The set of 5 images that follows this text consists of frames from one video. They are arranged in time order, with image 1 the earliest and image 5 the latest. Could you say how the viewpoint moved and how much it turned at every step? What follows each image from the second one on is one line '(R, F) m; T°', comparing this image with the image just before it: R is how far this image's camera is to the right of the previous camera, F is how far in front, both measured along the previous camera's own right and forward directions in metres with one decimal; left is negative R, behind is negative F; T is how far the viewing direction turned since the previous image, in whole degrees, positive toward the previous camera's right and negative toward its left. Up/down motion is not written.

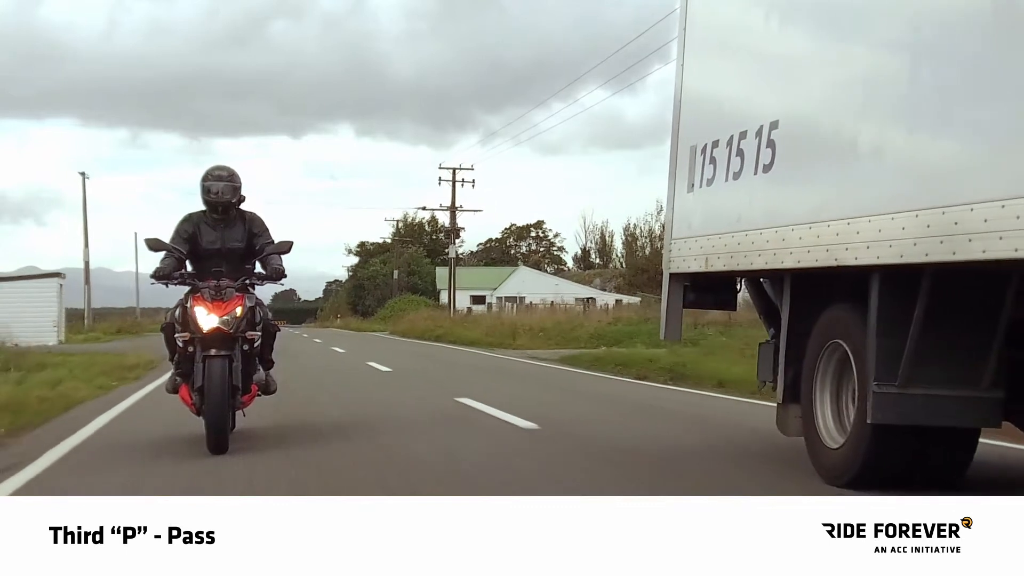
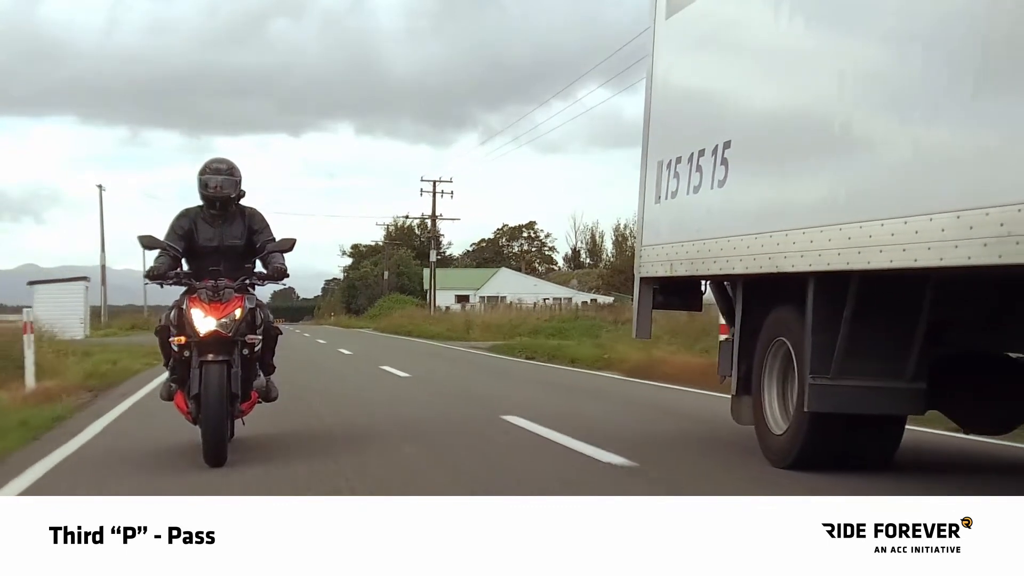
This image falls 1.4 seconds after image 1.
(+0.2, -0.3) m; 0°
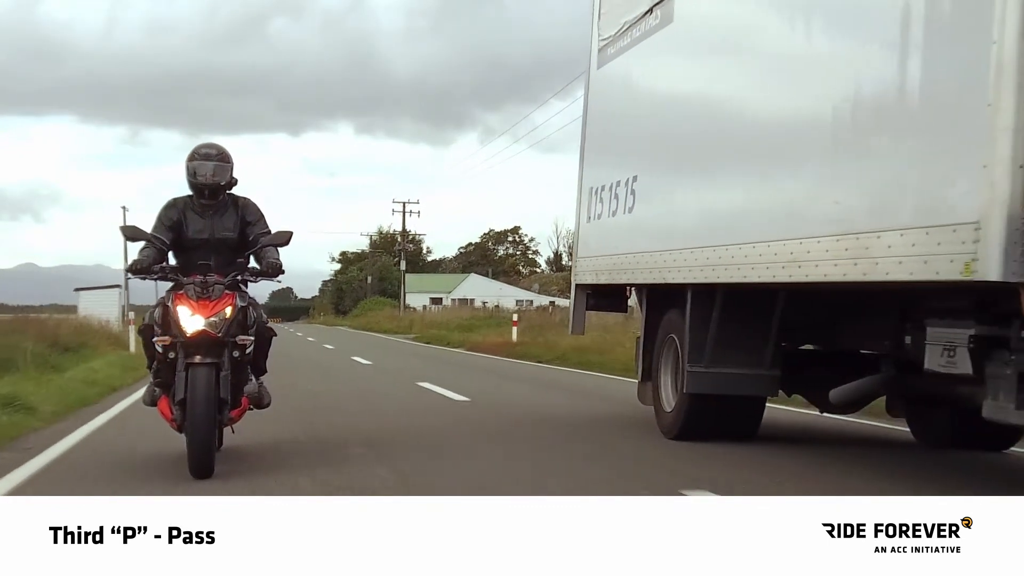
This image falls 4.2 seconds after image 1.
(+0.3, -1.1) m; 0°
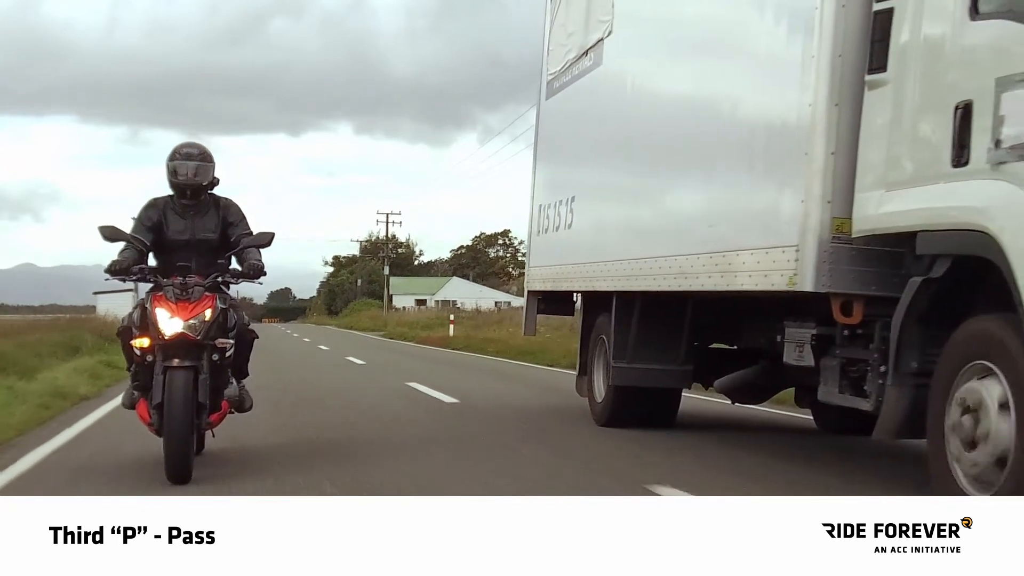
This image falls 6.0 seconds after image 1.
(+0.3, -0.8) m; 0°
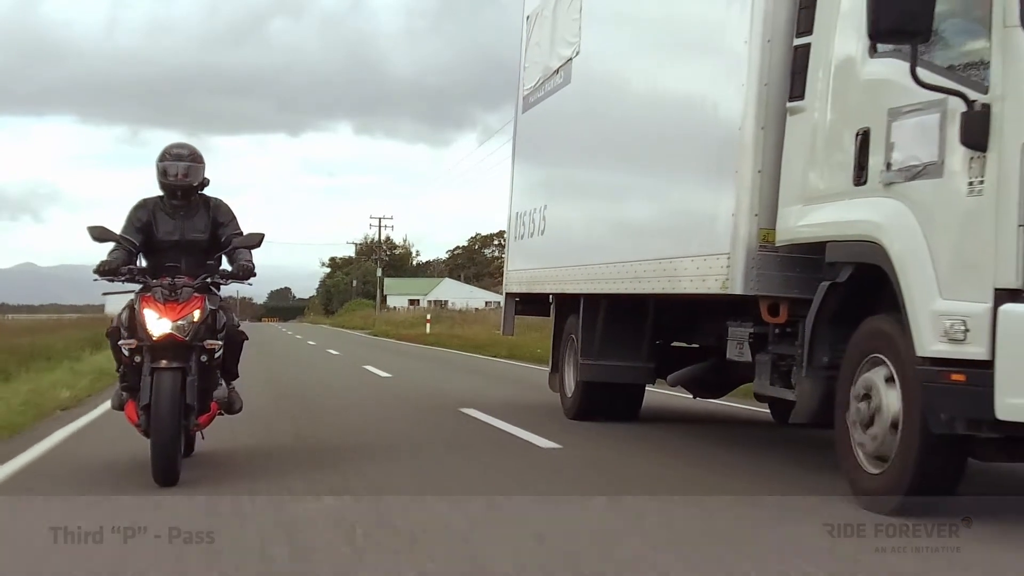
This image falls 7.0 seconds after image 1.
(+0.2, -0.5) m; 0°
